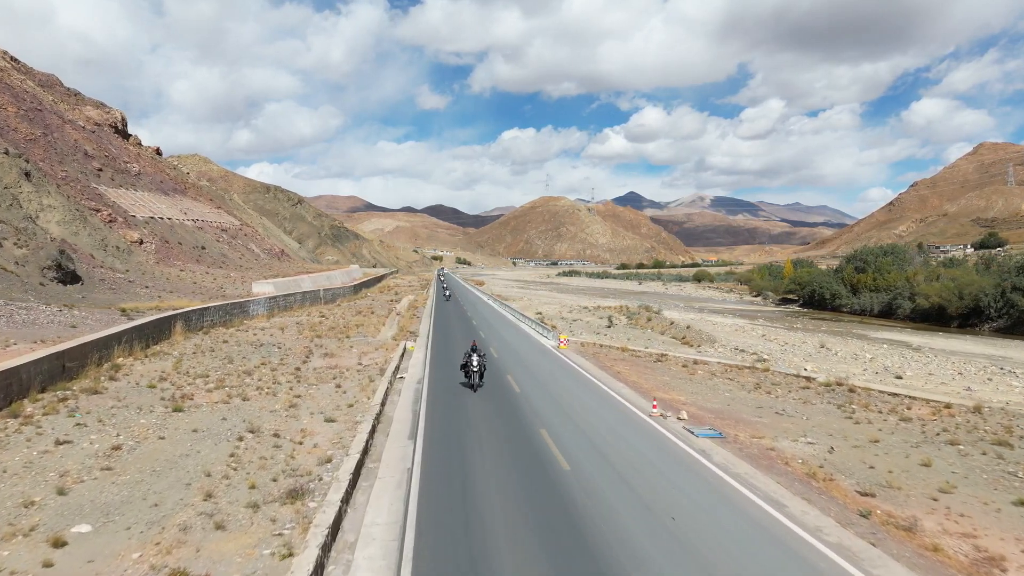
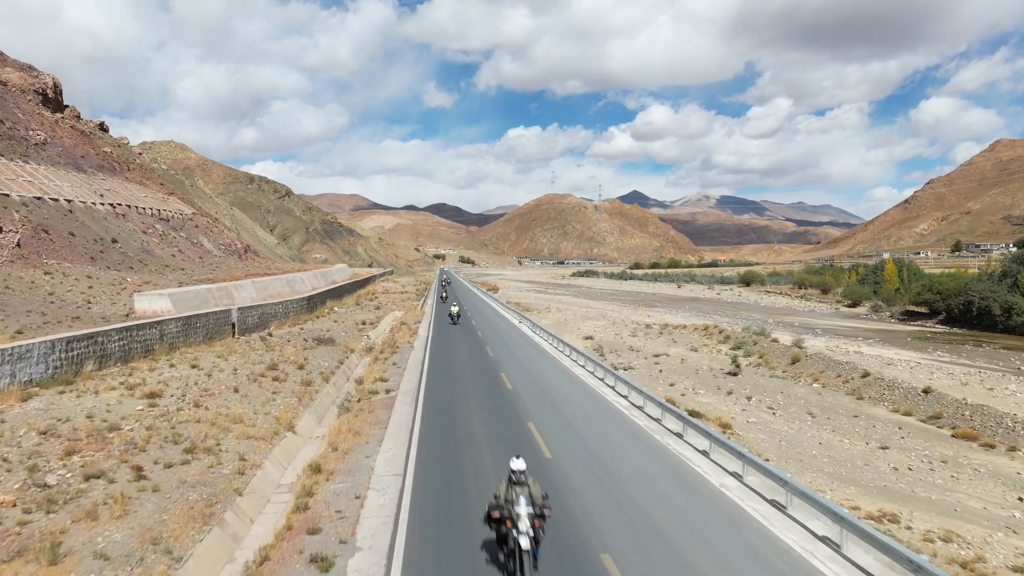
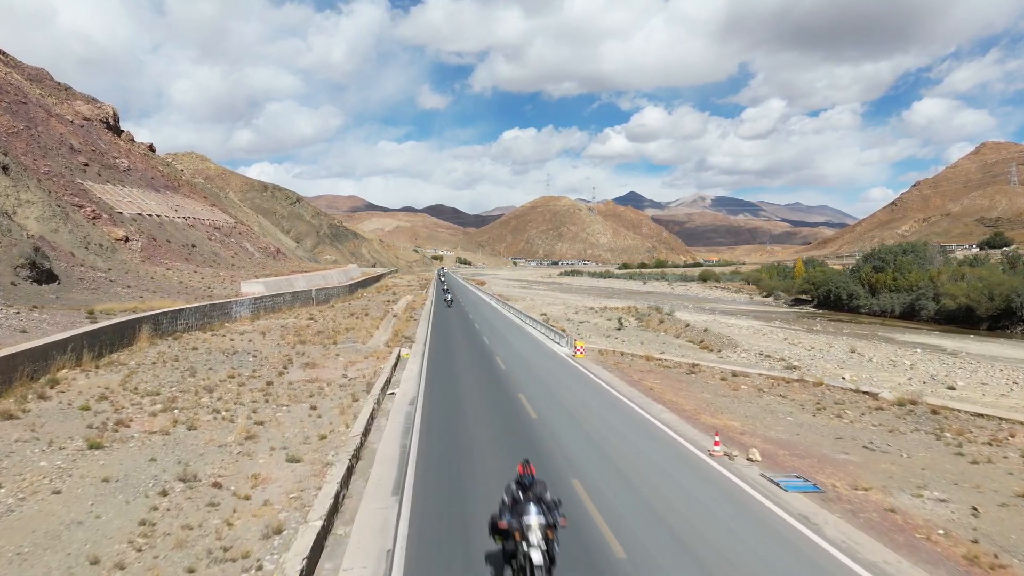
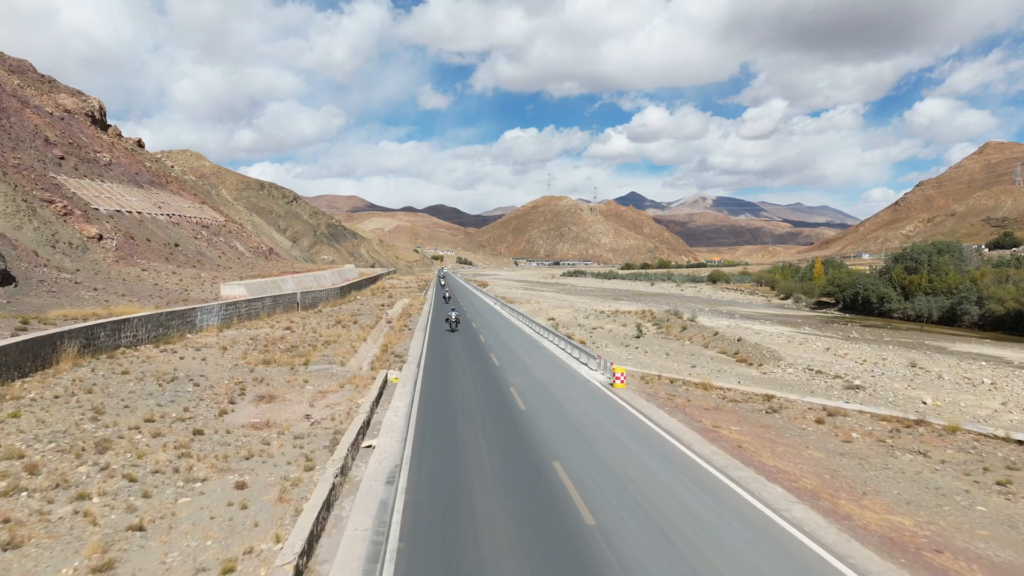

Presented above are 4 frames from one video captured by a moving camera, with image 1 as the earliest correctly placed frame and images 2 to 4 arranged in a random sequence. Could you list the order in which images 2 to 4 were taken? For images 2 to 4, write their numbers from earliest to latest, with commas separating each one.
3, 4, 2
